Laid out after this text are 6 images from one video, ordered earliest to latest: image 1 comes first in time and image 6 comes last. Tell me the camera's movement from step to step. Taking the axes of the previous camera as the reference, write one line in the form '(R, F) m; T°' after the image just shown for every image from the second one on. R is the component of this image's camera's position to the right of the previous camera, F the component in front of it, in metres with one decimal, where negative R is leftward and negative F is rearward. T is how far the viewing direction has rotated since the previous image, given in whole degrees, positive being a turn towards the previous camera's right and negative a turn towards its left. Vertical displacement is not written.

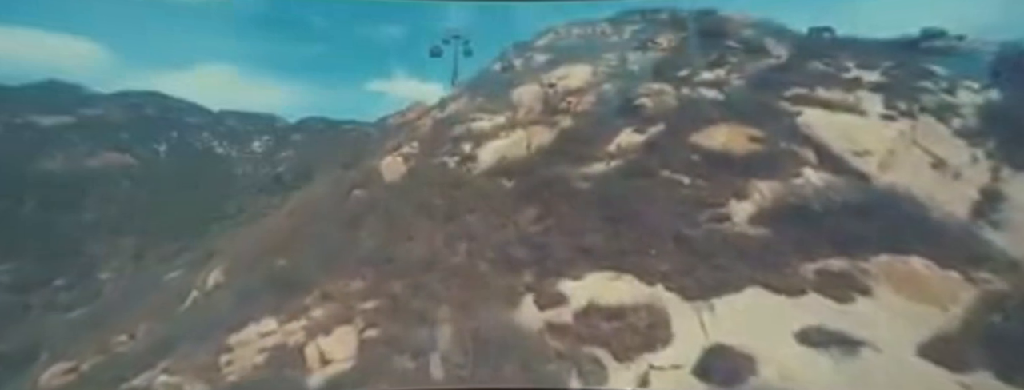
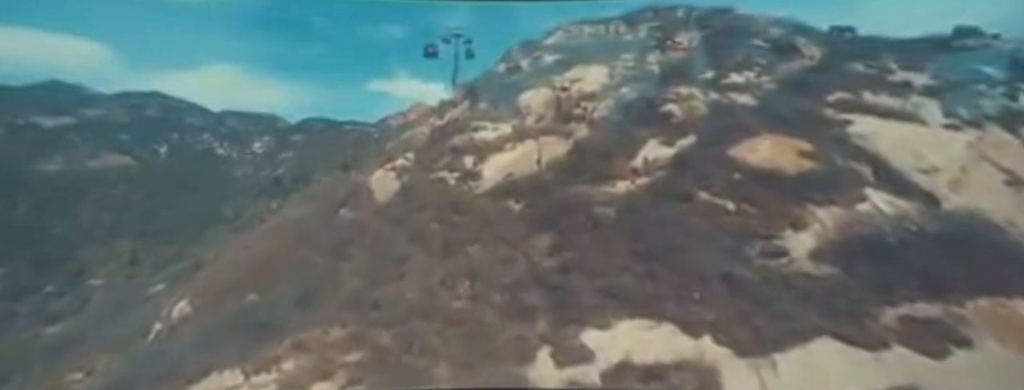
(-0.1, +0.6) m; 0°
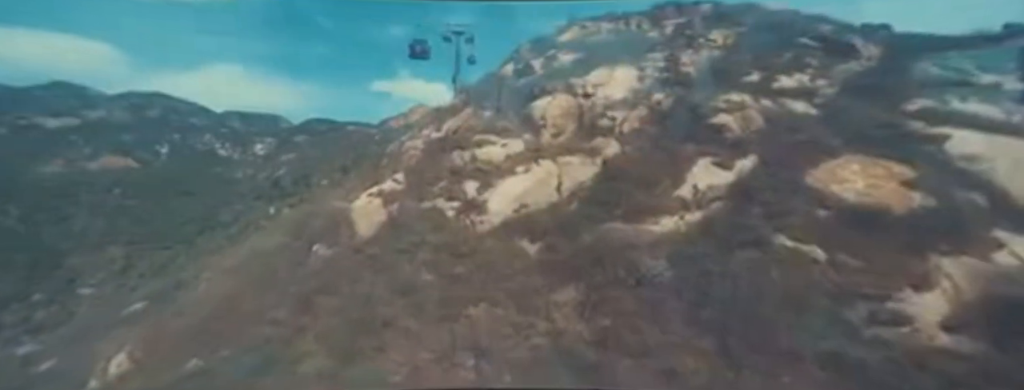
(-0.1, +0.8) m; 0°
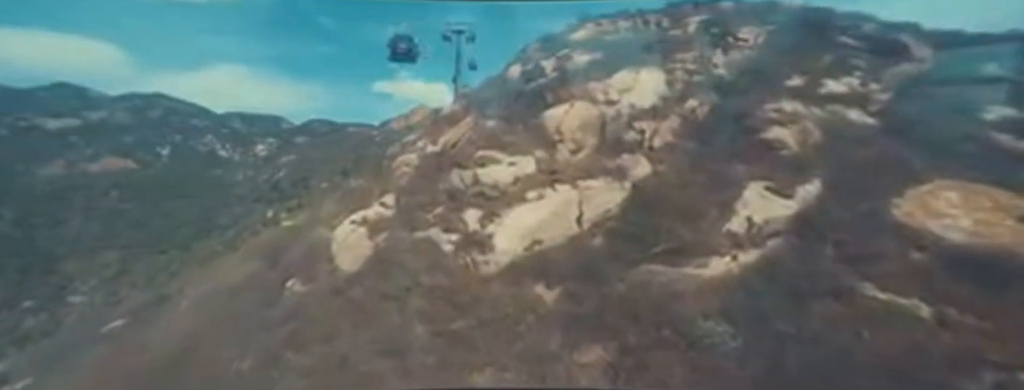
(0.0, +0.5) m; 0°
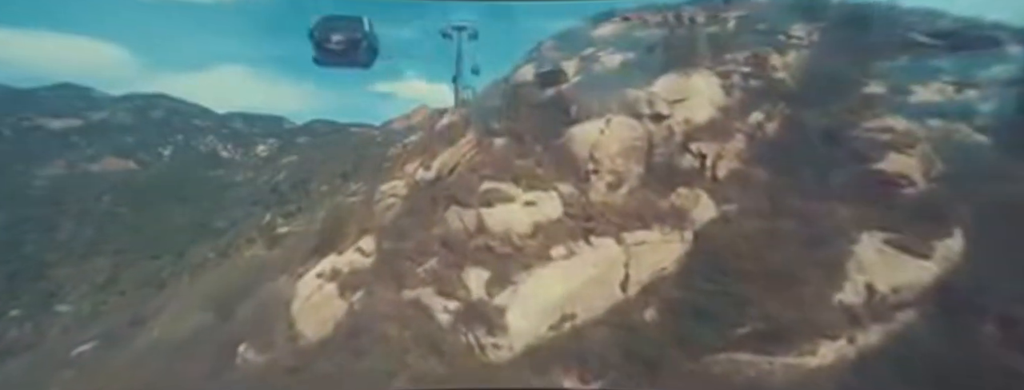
(-0.1, +0.7) m; 0°
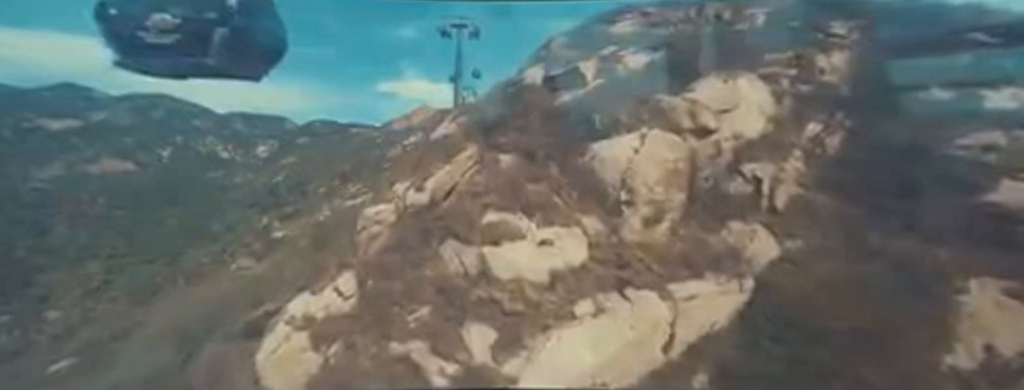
(0.0, +0.4) m; 0°
